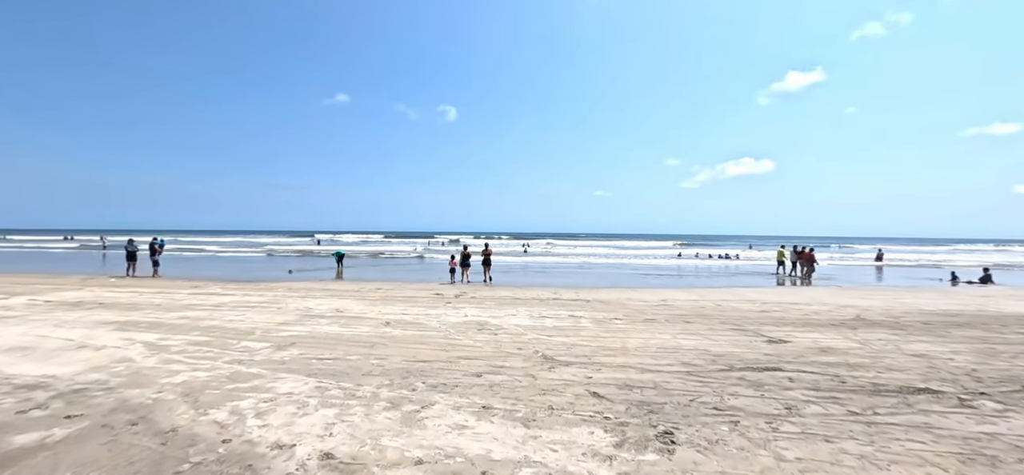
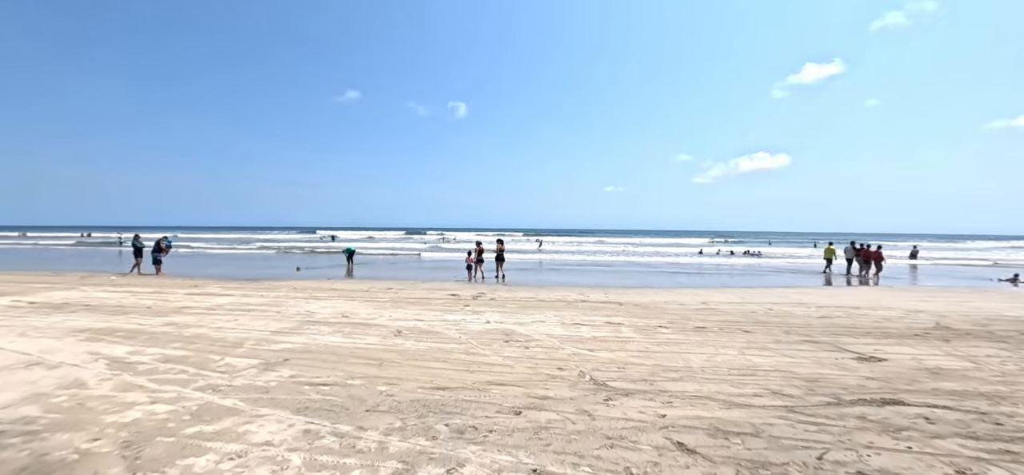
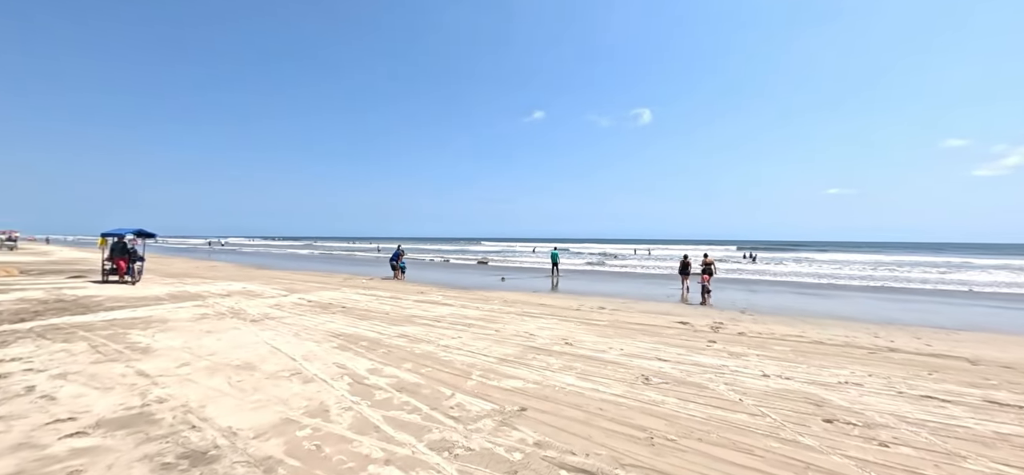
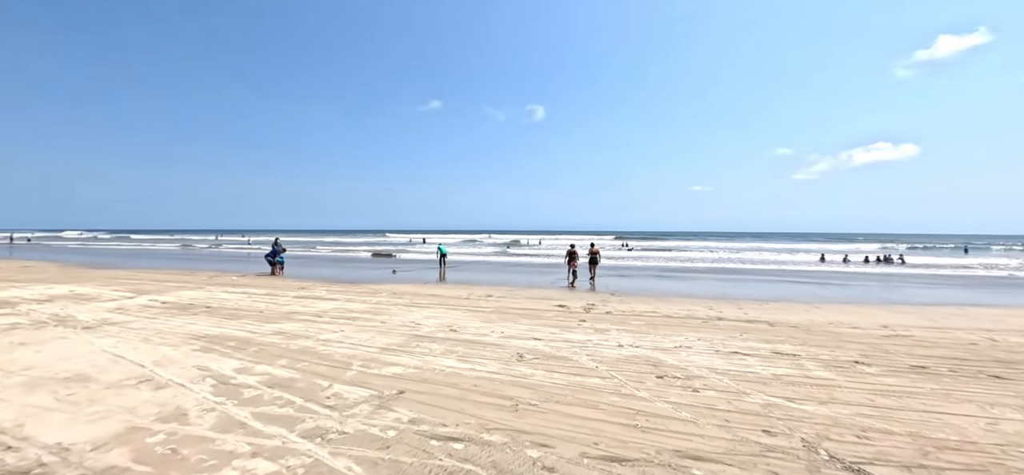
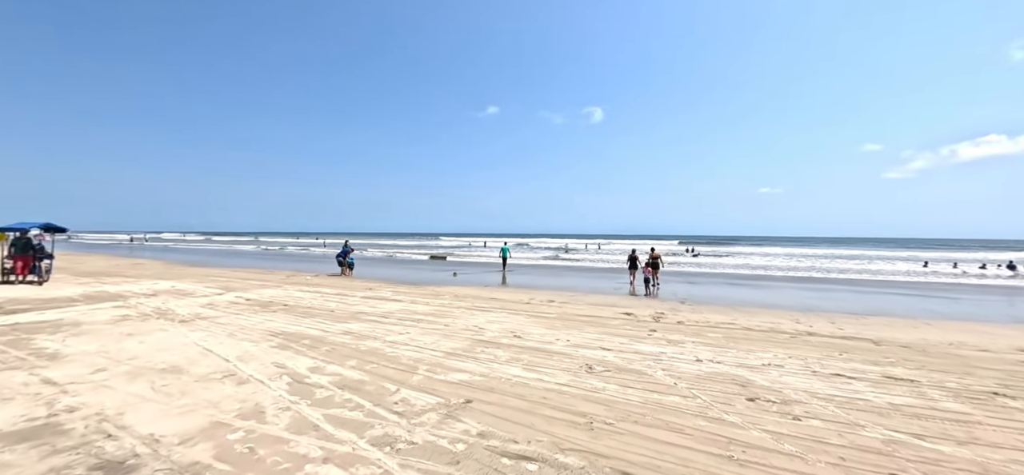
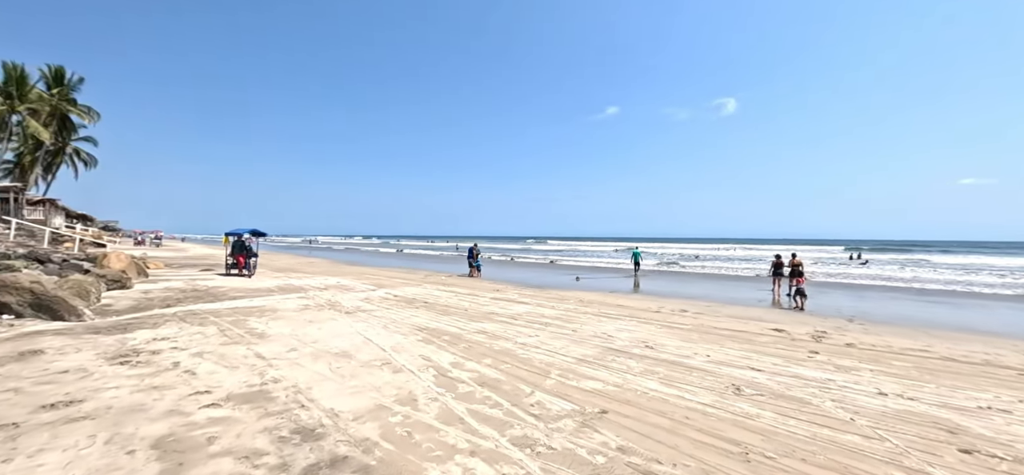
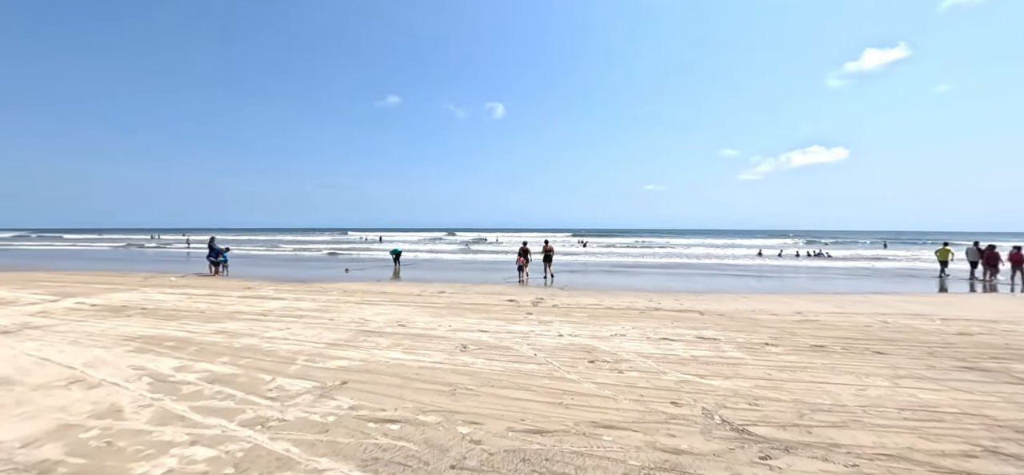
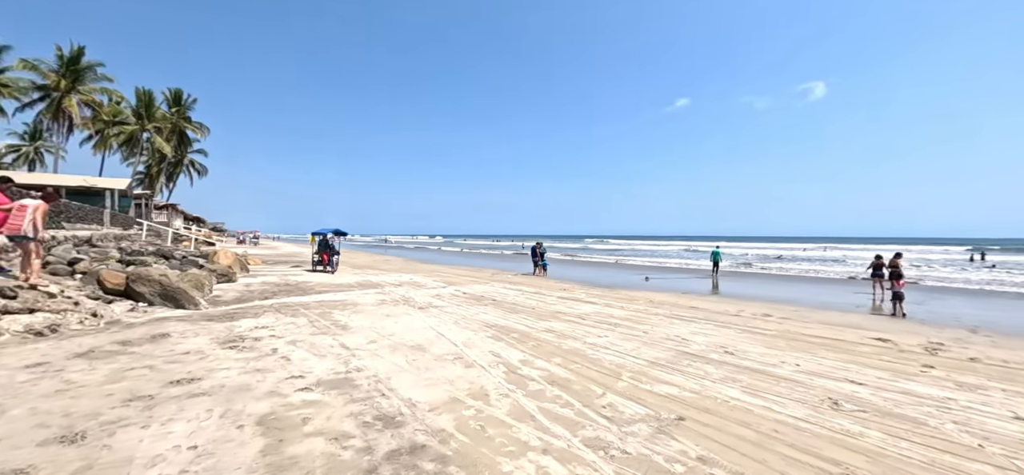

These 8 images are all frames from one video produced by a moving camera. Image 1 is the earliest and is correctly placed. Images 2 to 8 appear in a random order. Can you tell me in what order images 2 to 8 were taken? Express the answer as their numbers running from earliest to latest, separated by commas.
2, 7, 4, 5, 3, 6, 8
